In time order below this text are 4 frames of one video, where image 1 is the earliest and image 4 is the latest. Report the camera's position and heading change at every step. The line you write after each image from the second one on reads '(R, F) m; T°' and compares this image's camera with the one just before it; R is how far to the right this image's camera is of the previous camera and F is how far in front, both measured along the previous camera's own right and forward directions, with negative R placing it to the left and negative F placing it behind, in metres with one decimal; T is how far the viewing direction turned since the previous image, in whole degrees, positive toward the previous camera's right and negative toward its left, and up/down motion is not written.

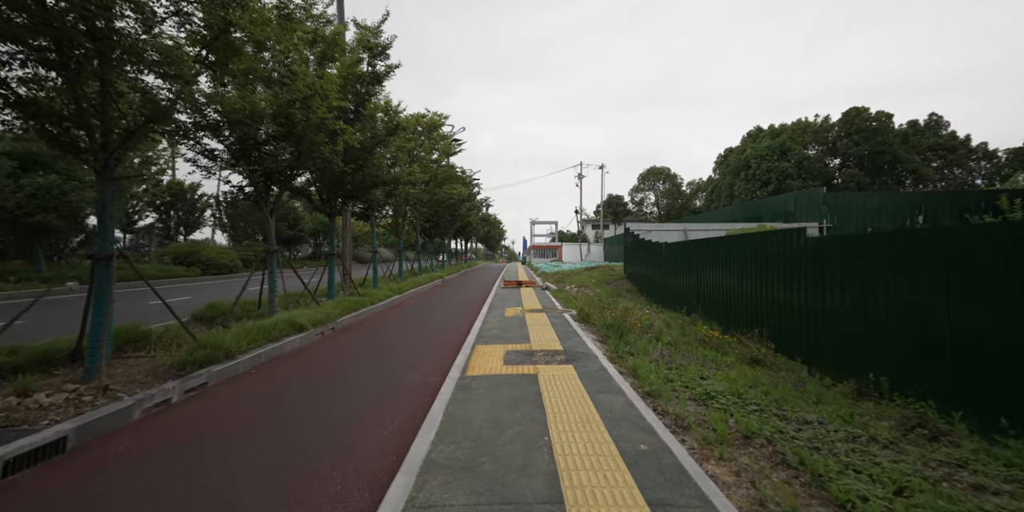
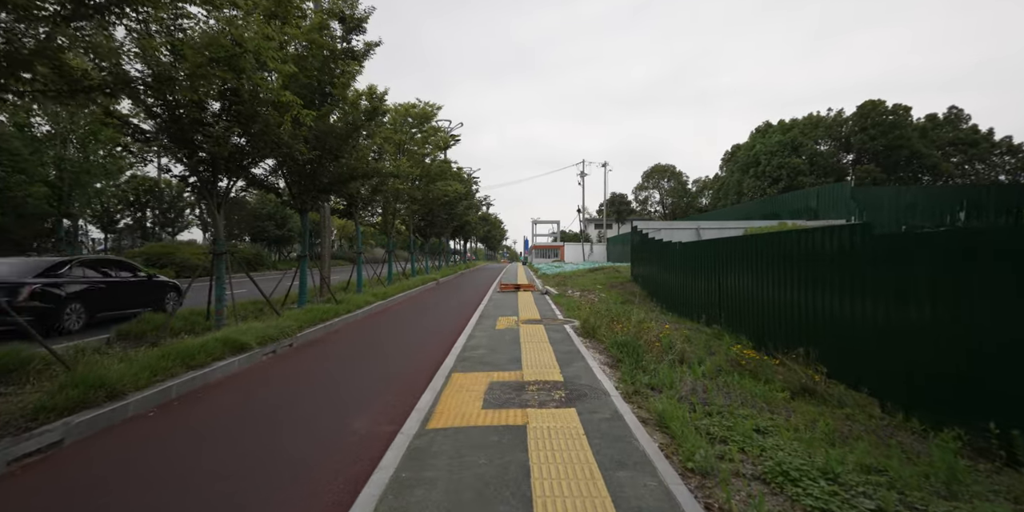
(+0.2, +1.4) m; 0°
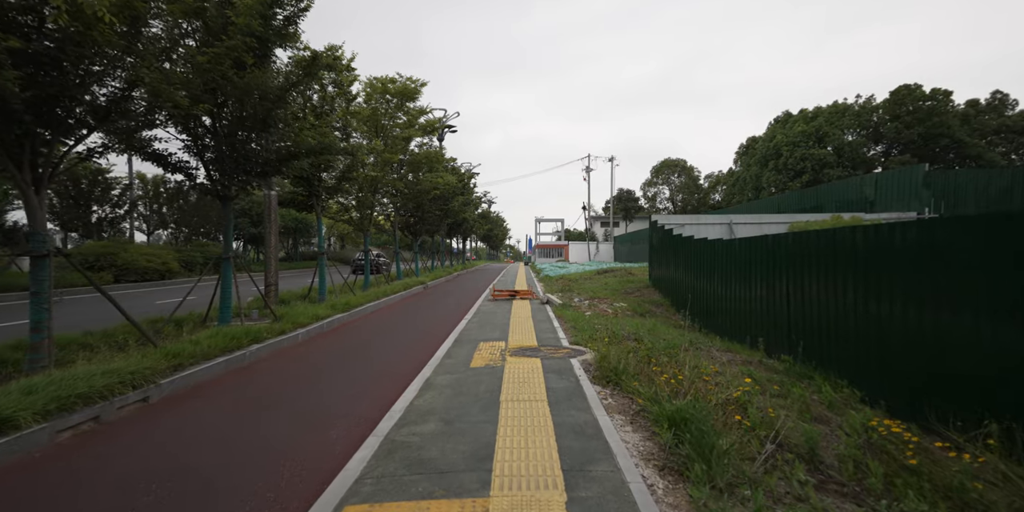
(+0.3, +2.7) m; -1°
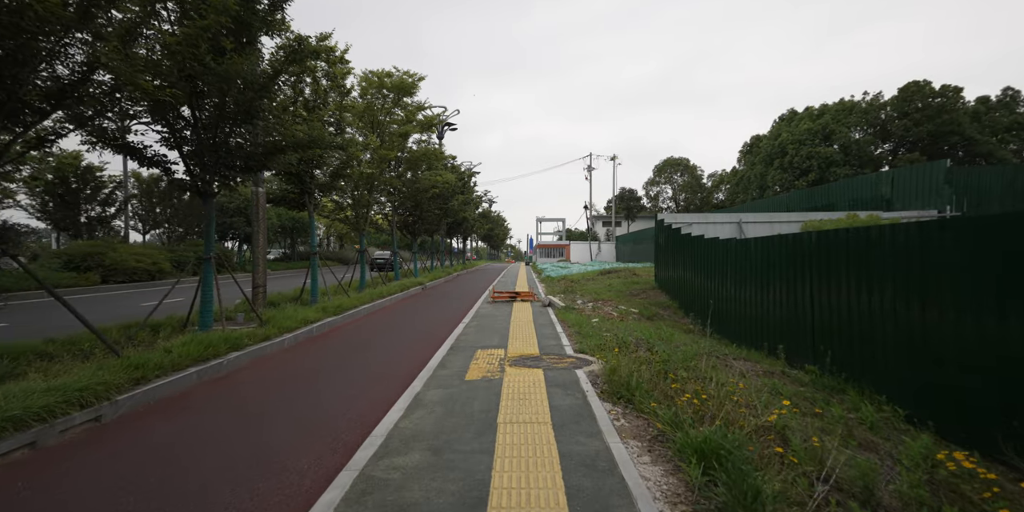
(0.0, +0.5) m; 0°
